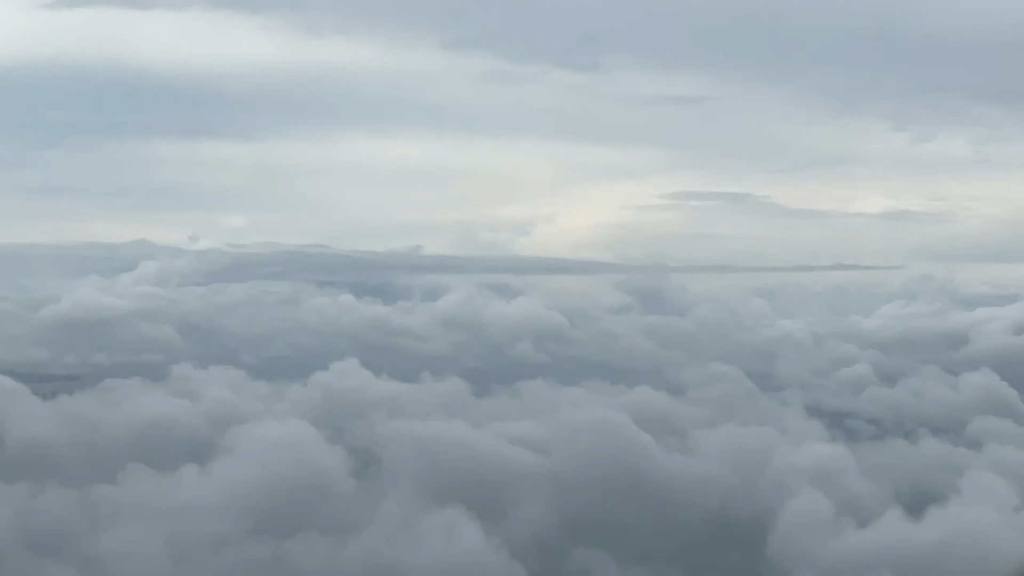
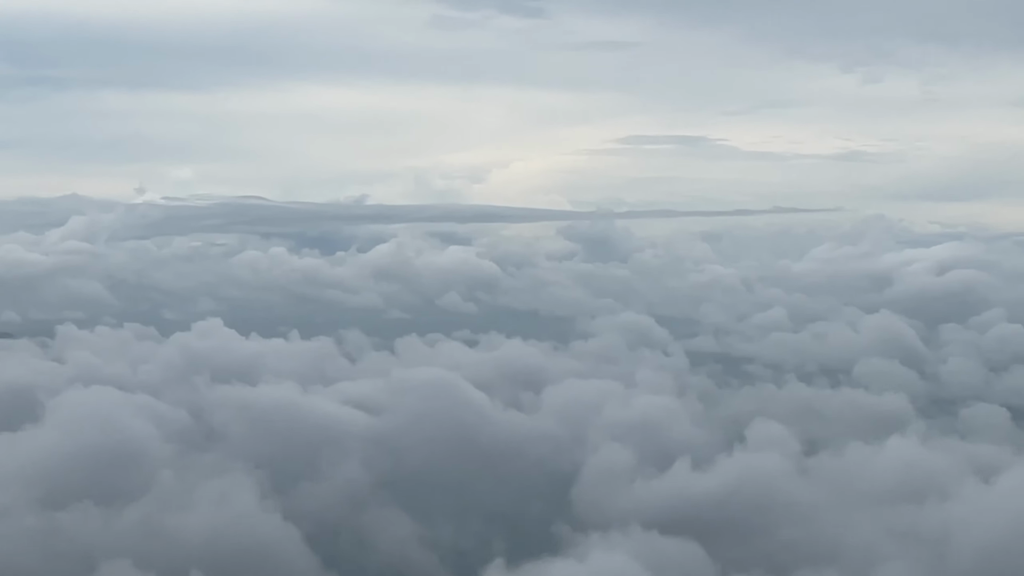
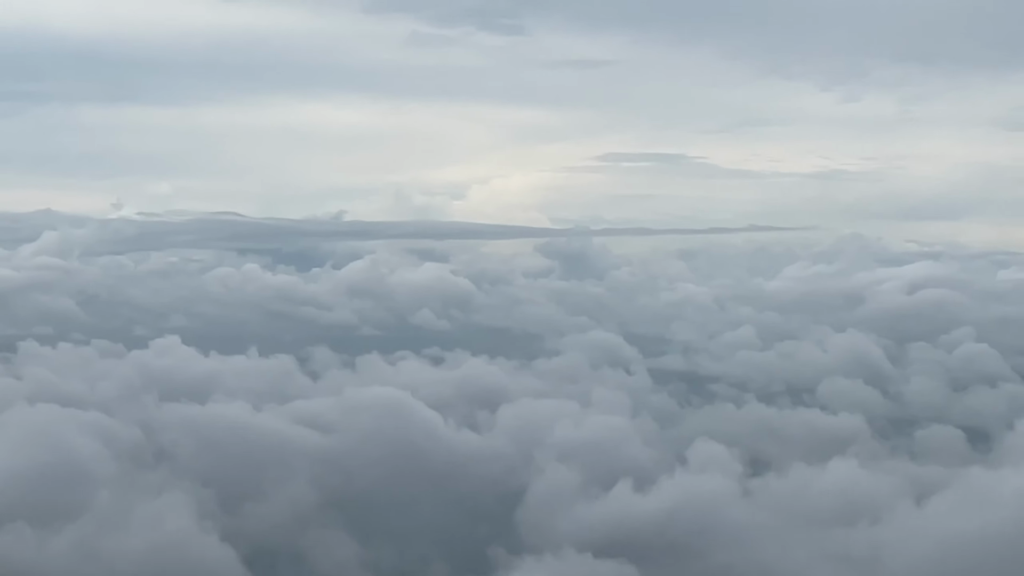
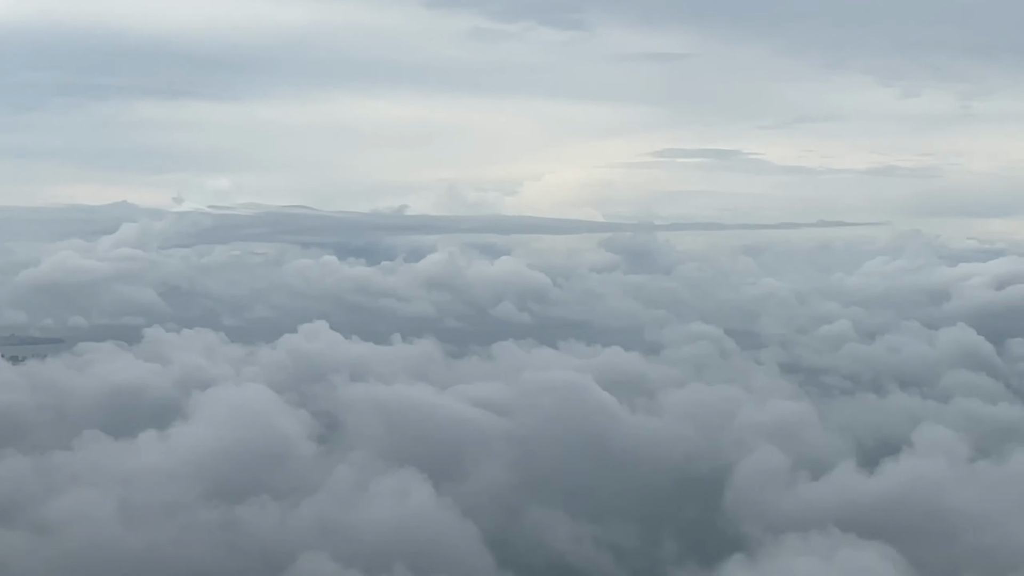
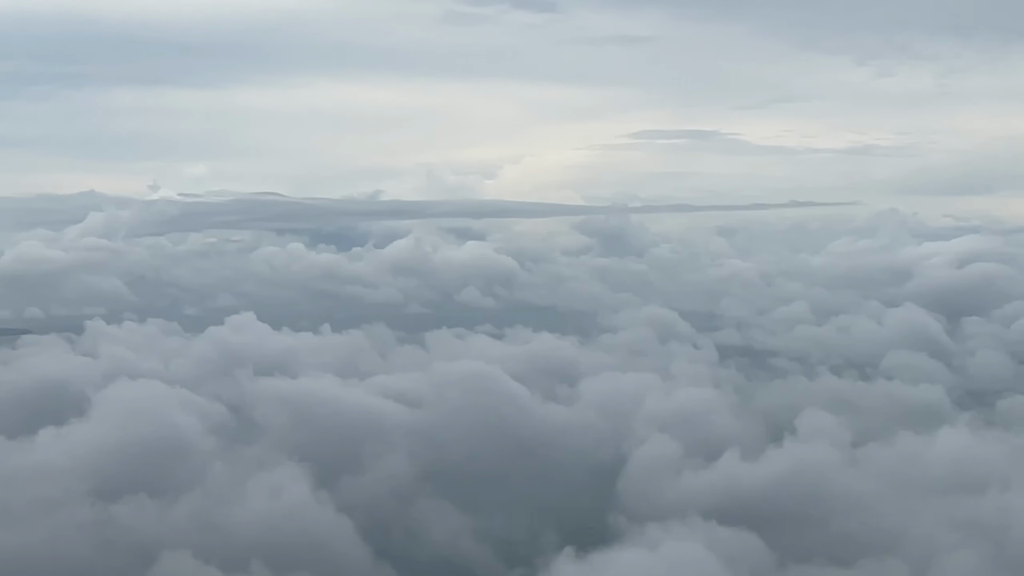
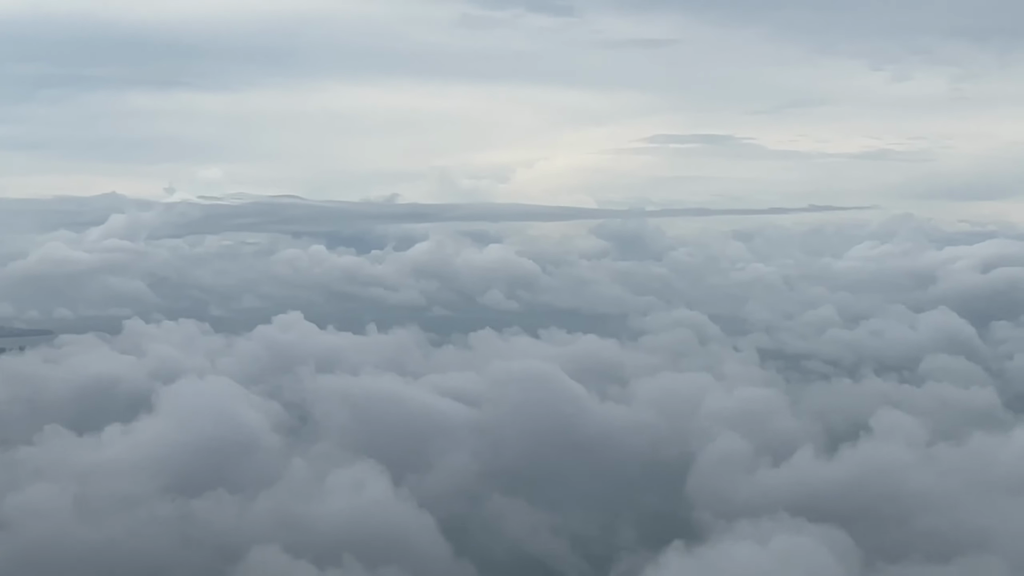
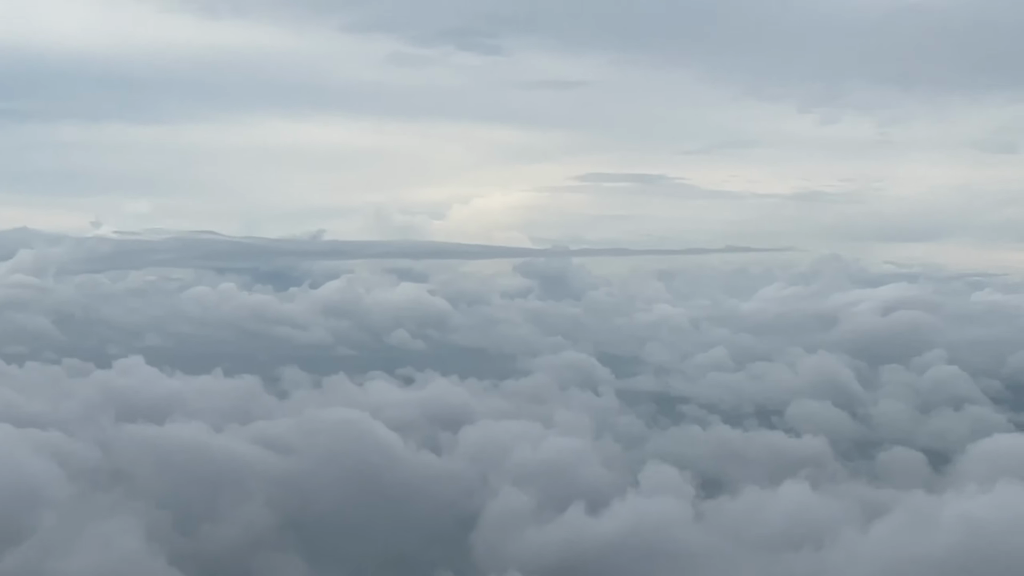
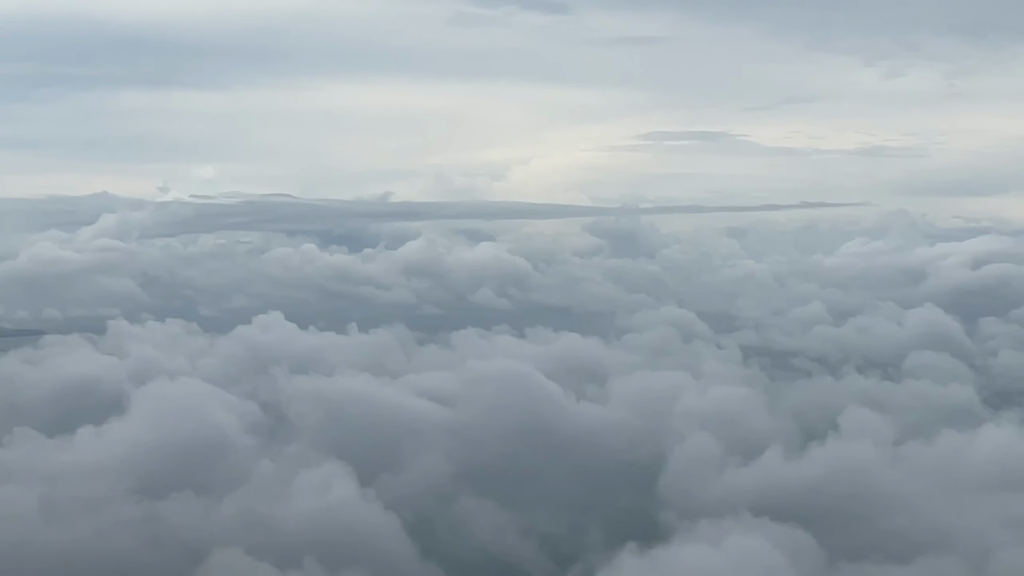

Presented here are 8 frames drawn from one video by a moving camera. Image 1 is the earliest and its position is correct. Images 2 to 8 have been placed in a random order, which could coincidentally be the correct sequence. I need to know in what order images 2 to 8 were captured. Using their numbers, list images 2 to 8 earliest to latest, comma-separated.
4, 6, 8, 5, 2, 3, 7
